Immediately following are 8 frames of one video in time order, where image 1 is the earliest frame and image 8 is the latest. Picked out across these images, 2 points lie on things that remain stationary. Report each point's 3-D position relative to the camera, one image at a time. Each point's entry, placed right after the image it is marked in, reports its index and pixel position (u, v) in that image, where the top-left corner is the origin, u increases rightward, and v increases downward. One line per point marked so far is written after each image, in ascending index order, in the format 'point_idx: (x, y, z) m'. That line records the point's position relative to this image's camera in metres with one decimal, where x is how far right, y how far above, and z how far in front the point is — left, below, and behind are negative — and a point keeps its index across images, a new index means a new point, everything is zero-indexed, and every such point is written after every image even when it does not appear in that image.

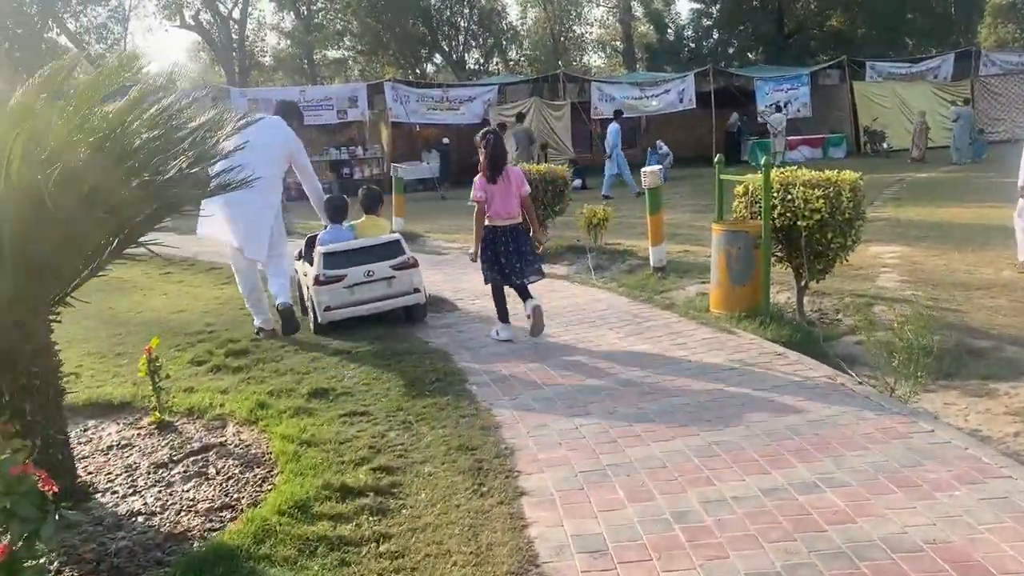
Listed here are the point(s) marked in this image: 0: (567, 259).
0: (+0.6, +0.3, +10.3) m
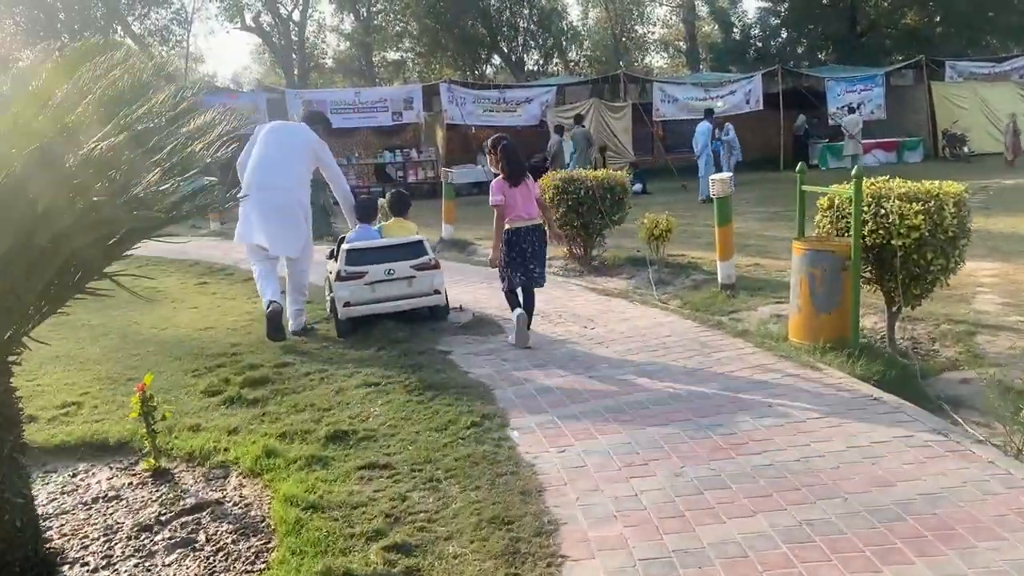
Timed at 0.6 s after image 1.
0: (+1.2, +0.2, +9.6) m
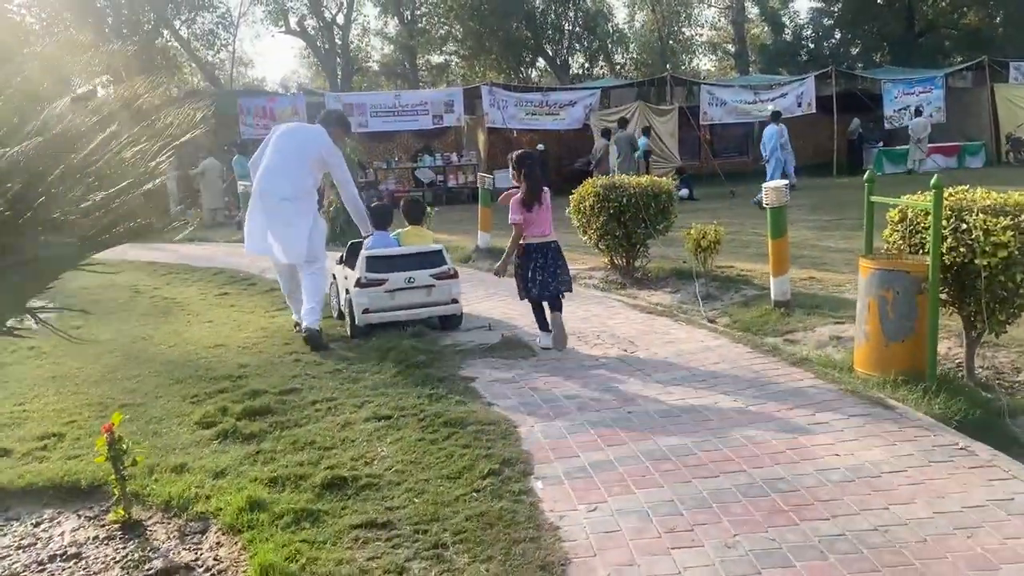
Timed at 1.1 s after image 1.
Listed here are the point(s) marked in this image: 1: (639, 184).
0: (+1.6, 0.0, +9.0) m
1: (+1.3, +1.1, +9.0) m
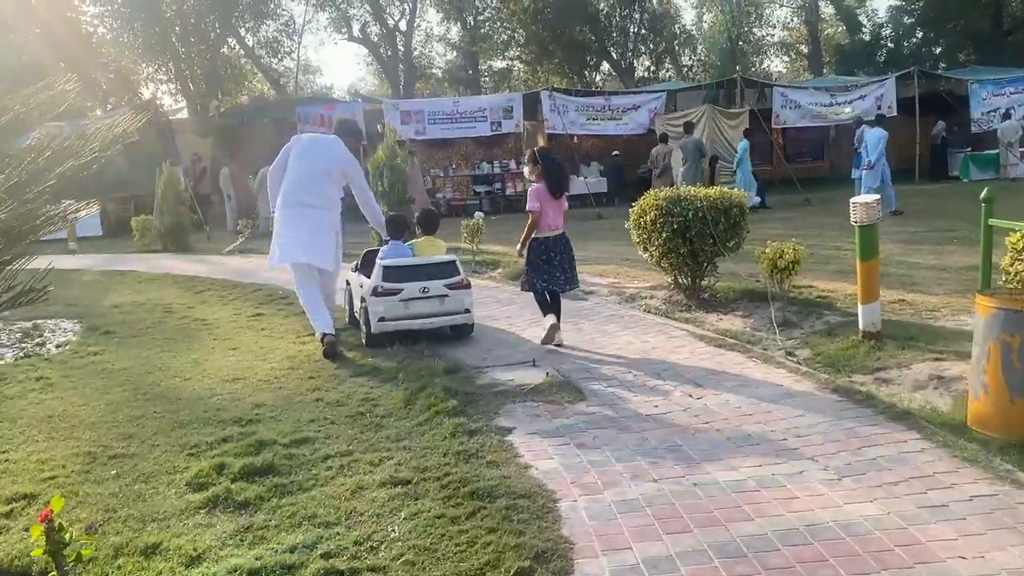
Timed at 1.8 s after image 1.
0: (+2.1, -0.2, +8.2) m
1: (+1.8, +0.8, +8.2) m
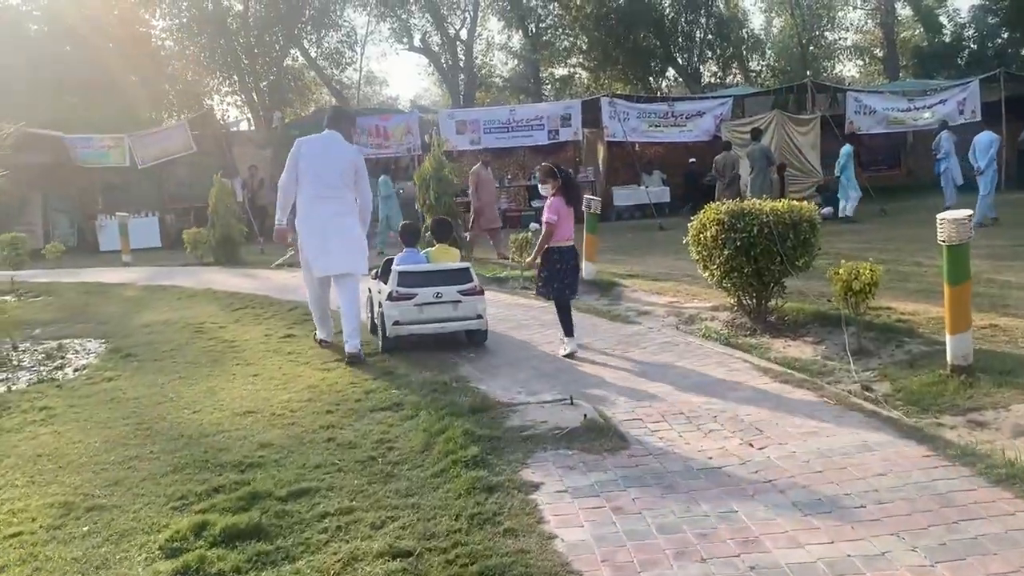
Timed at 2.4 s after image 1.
0: (+2.5, -0.4, +7.4) m
1: (+2.2, +0.7, +7.4) m
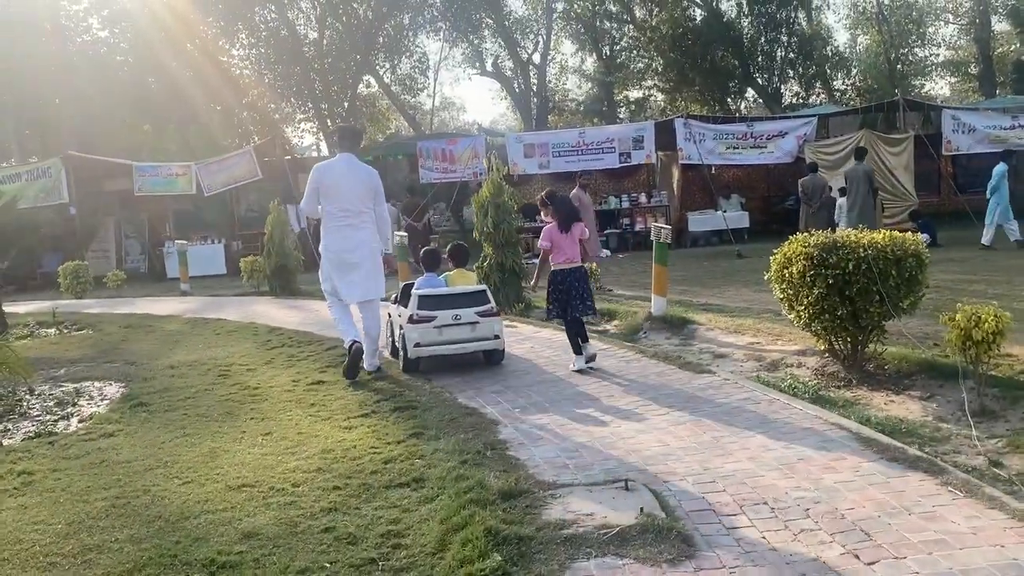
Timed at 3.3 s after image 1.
0: (+2.9, -0.7, +6.3) m
1: (+2.6, +0.3, +6.4) m
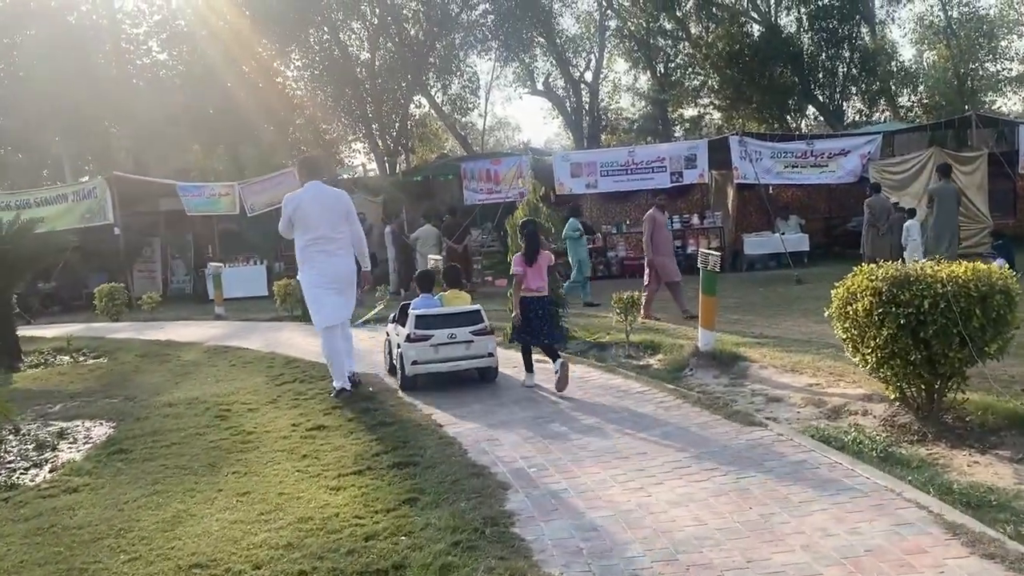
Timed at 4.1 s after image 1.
0: (+3.0, -1.0, +5.4) m
1: (+2.8, +0.1, +5.5) m
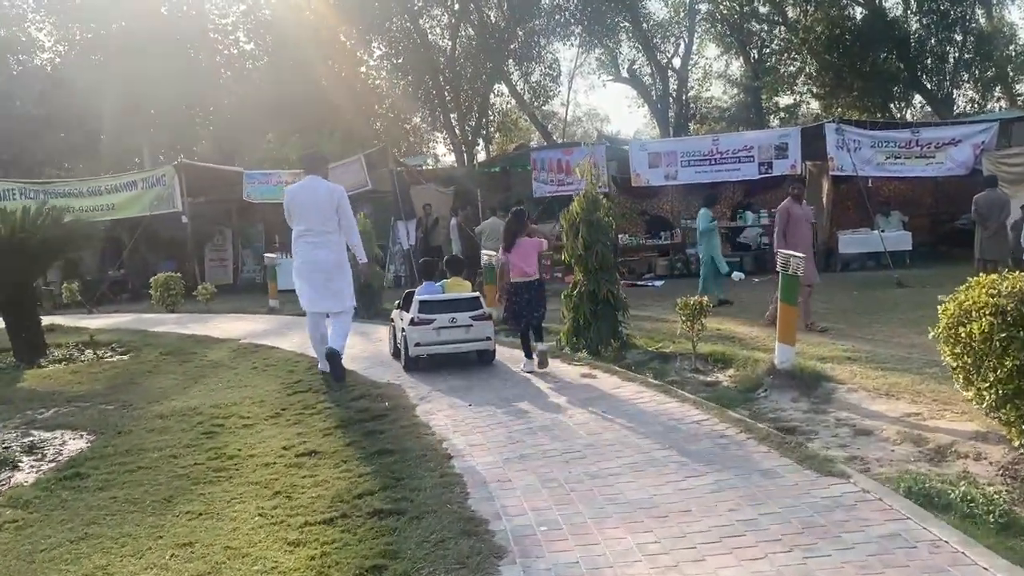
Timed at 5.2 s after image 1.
0: (+3.1, -1.1, +4.1) m
1: (+2.8, 0.0, +4.2) m
